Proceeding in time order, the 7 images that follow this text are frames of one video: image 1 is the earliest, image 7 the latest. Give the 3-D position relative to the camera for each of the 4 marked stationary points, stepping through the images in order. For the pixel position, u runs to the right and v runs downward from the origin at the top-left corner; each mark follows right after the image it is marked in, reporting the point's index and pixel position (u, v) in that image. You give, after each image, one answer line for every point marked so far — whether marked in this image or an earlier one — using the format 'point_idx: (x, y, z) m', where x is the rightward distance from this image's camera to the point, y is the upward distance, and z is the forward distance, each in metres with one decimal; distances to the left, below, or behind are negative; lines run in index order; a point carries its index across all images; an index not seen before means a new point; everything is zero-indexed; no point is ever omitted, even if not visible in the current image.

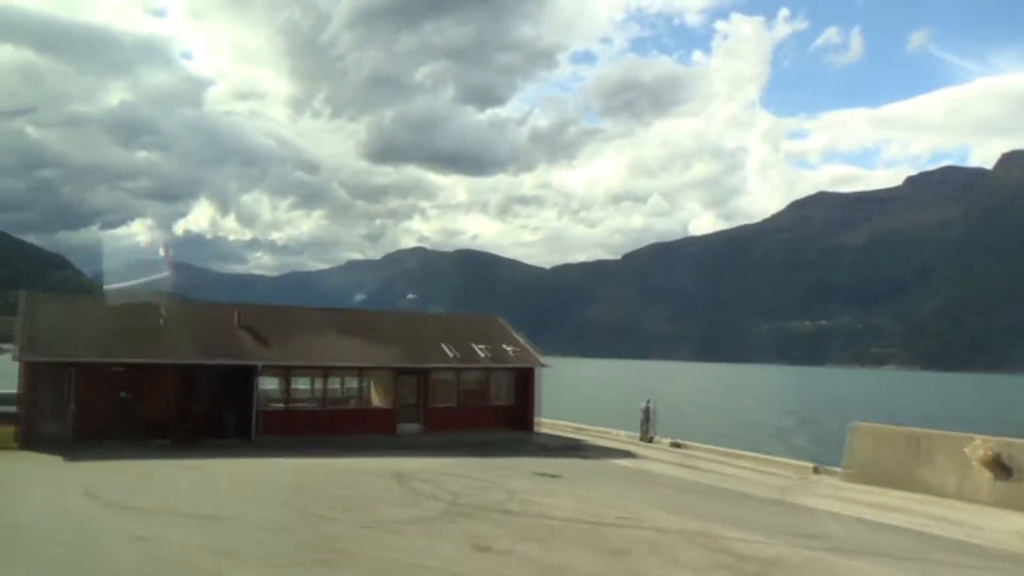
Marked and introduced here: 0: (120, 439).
0: (-5.0, -1.9, +12.7) m
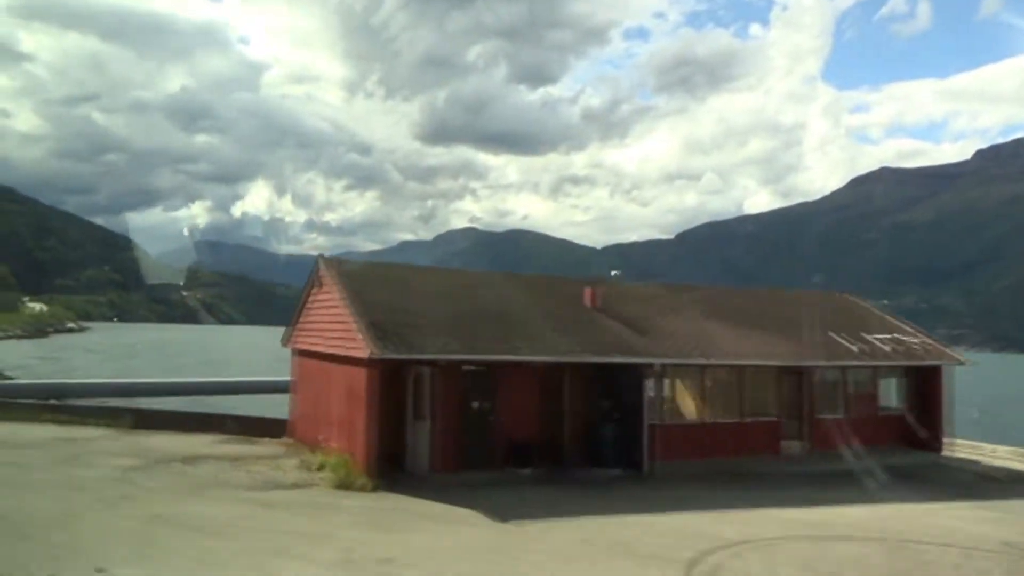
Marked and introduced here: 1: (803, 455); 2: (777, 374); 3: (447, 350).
0: (-0.3, -1.6, +8.9) m
1: (+3.3, -1.9, +11.3) m
2: (+3.0, -1.0, +11.4) m
3: (-0.6, -0.5, +8.4) m
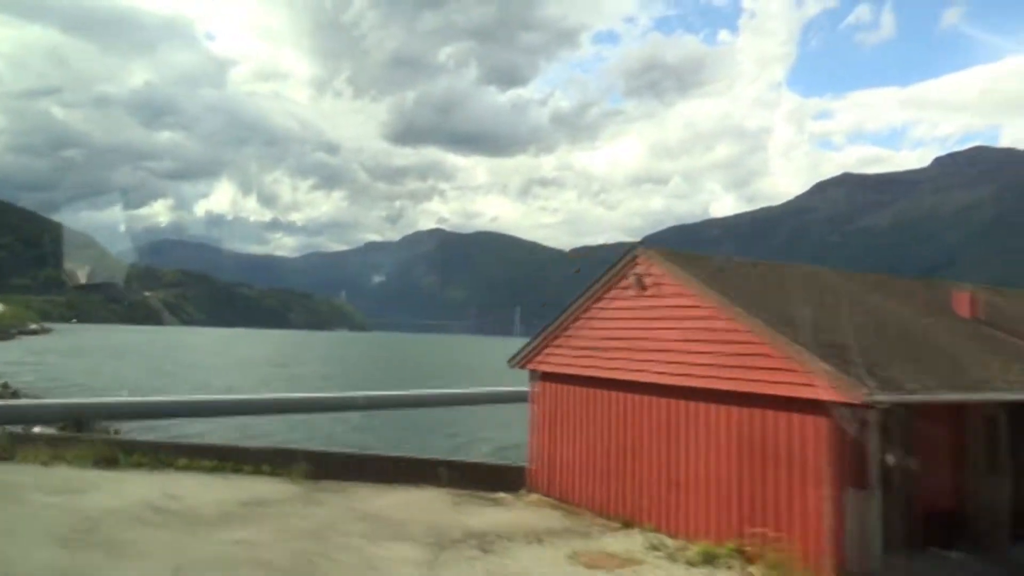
0: (+2.4, -1.6, +6.1) m
1: (+6.0, -2.0, +8.6) m
2: (+5.7, -1.0, +8.6) m
3: (+2.2, -0.5, +5.5) m
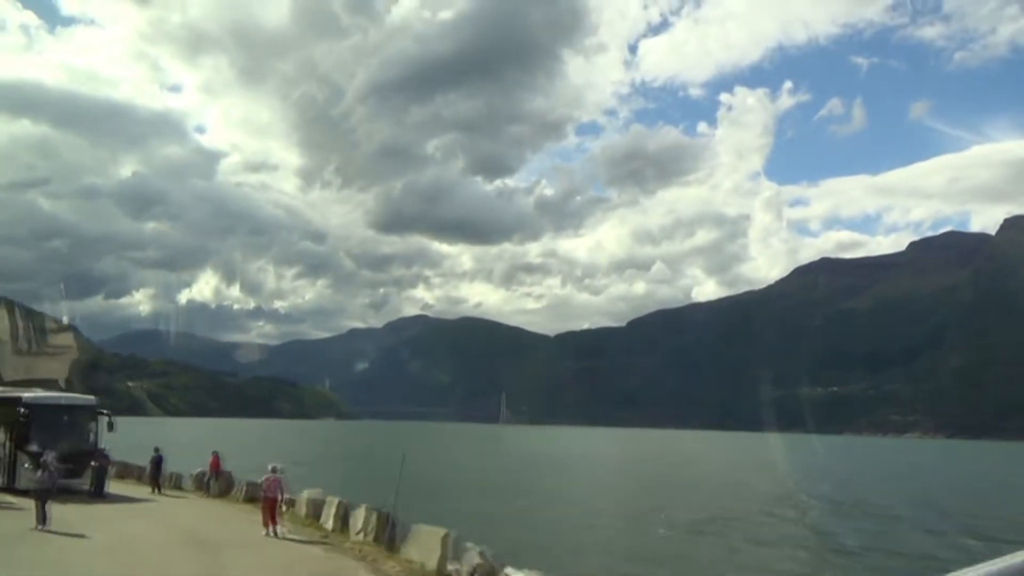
0: (+13.8, -1.1, -3.2) m
1: (+17.3, -1.6, -0.7) m
2: (+17.0, -0.7, -0.6) m
3: (+13.5, 0.0, -3.7) m
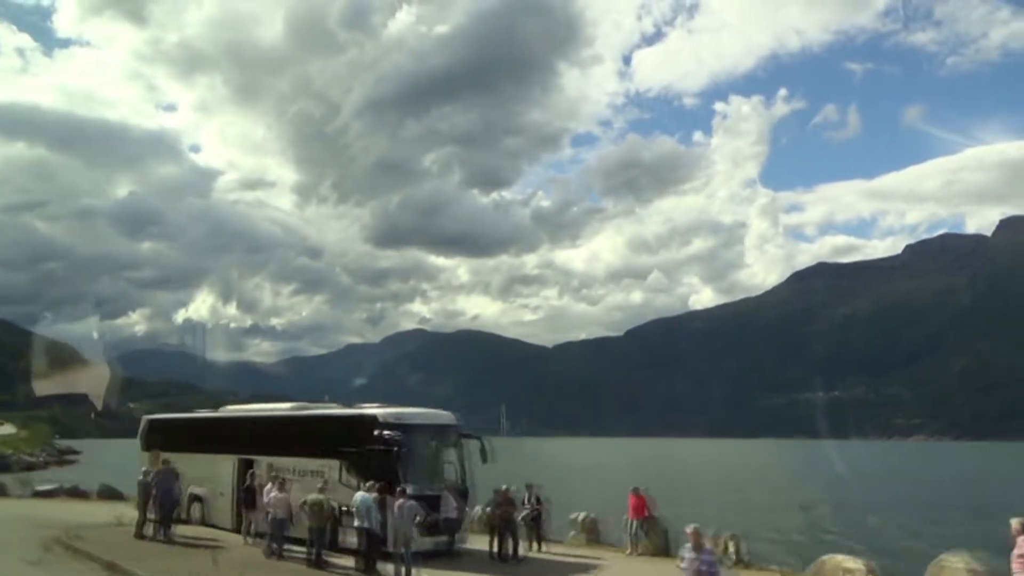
0: (+27.8, -0.8, -7.1) m
1: (+31.3, -1.3, -4.5) m
2: (+31.0, -0.4, -4.4) m
3: (+27.6, +0.3, -7.5) m
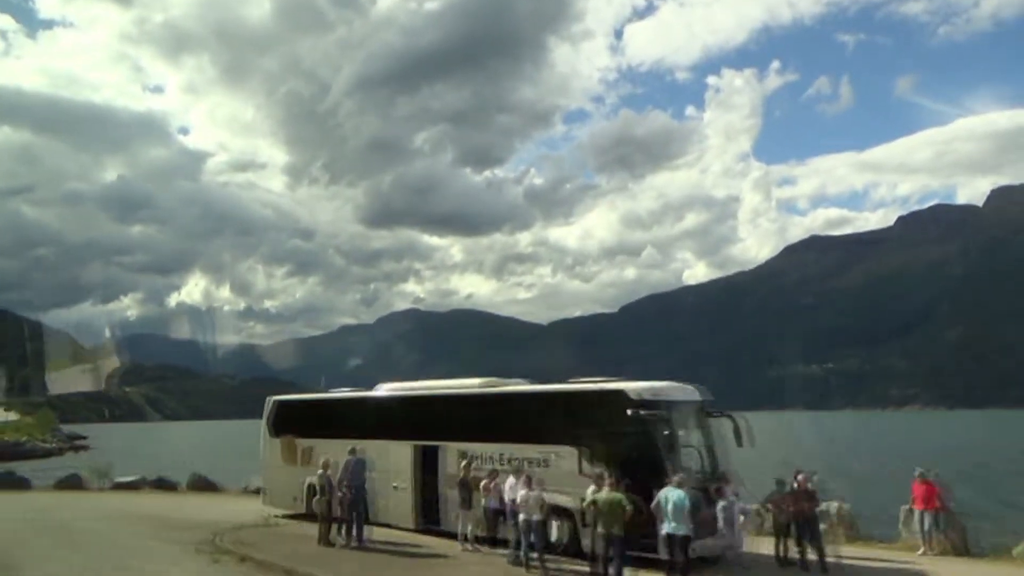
0: (+31.4, -0.7, -10.0) m
1: (+34.9, -1.0, -7.4) m
2: (+34.6, -0.1, -7.3) m
3: (+31.2, +0.5, -10.5) m
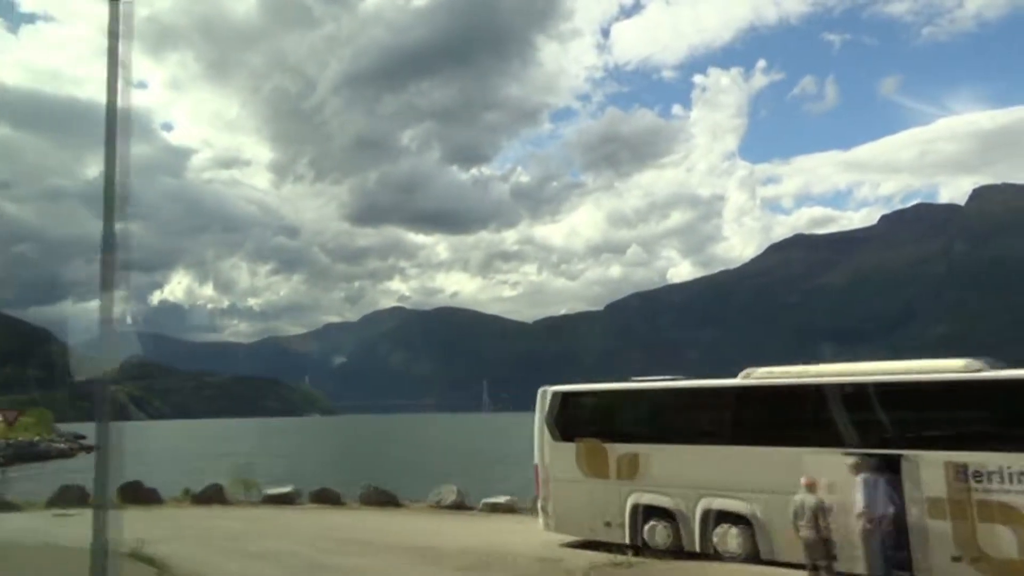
0: (+37.3, +0.1, -10.6) m
1: (+40.7, -0.3, -8.0) m
2: (+40.4, +0.6, -7.9) m
3: (+37.0, +1.2, -11.1) m
